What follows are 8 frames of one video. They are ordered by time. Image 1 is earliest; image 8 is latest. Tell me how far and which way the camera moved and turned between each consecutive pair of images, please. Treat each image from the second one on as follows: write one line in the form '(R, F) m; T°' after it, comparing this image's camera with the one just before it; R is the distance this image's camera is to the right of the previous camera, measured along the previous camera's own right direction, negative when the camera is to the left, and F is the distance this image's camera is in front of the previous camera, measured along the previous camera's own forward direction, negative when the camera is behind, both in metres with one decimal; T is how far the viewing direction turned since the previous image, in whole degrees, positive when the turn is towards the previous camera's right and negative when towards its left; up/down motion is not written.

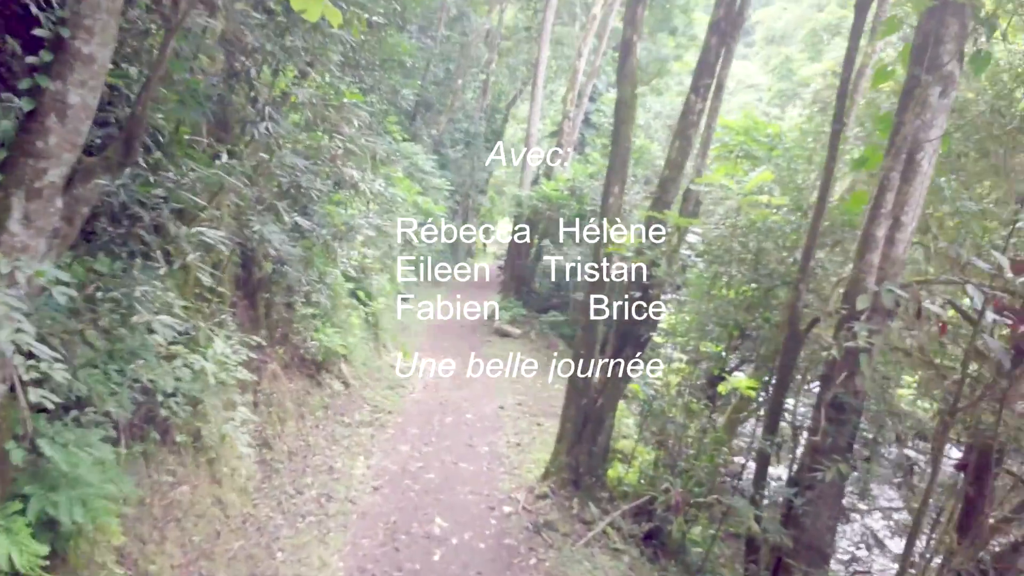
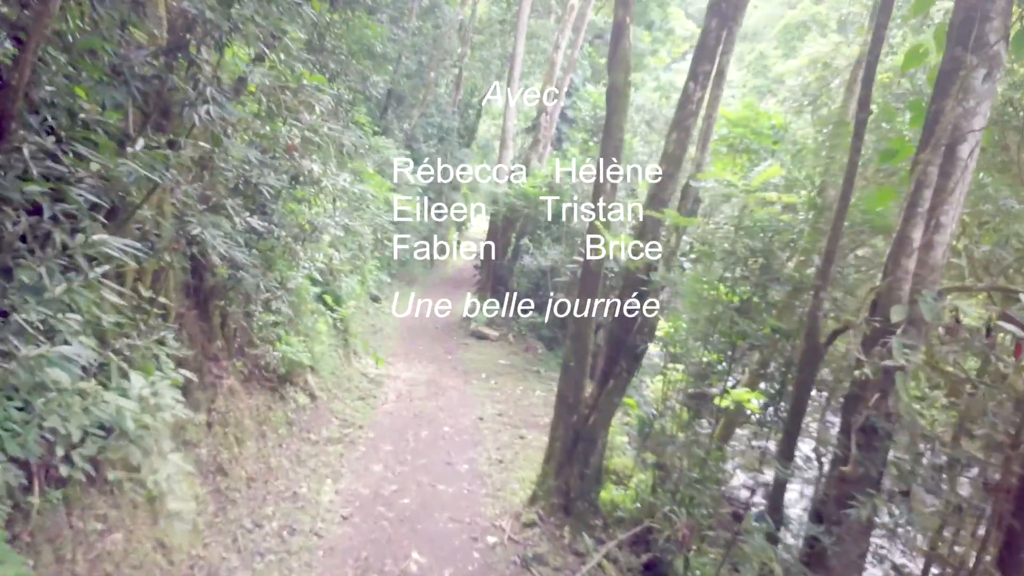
(-0.1, +0.6) m; +2°
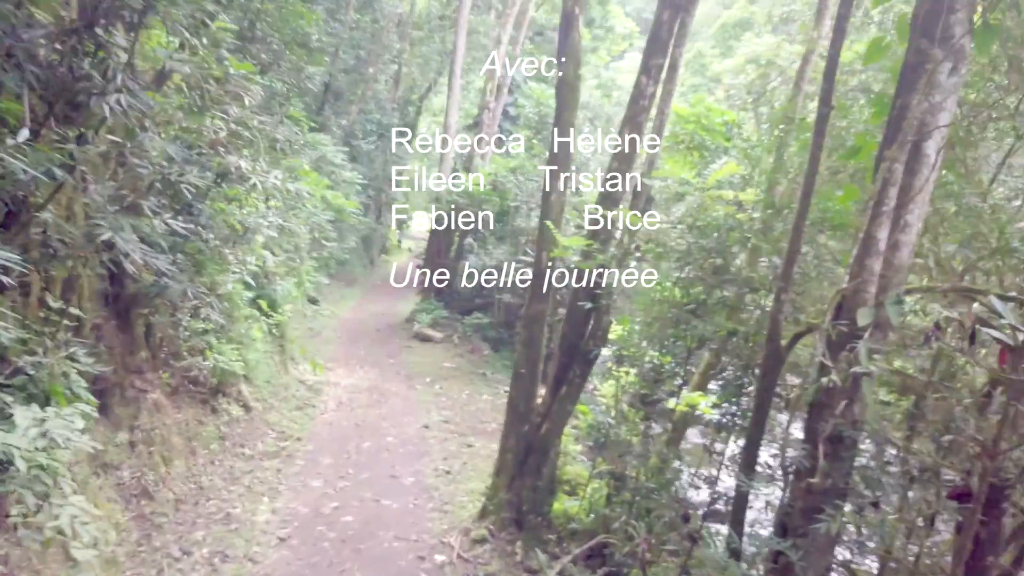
(0.0, +0.3) m; +4°
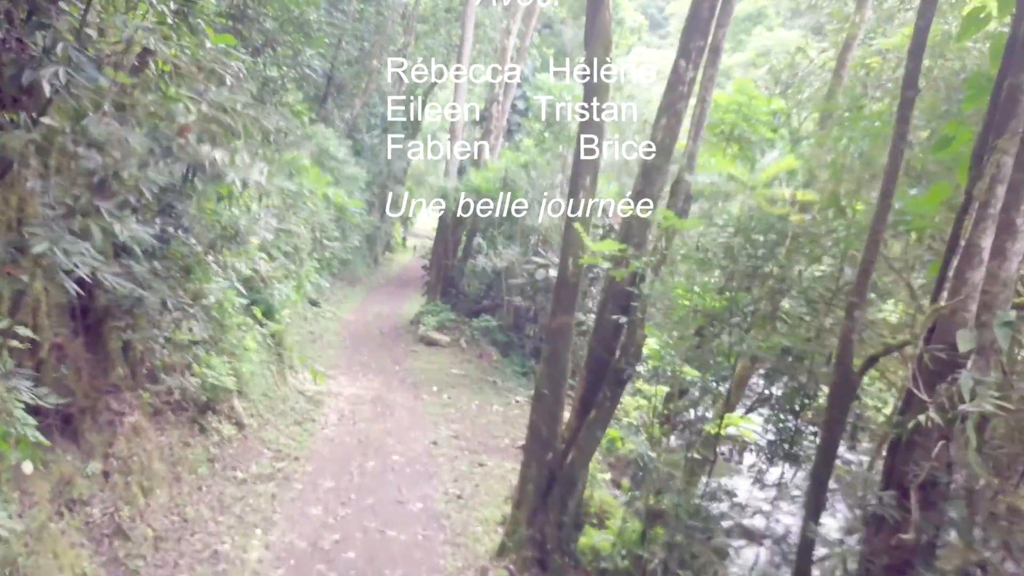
(-0.1, +0.6) m; 0°
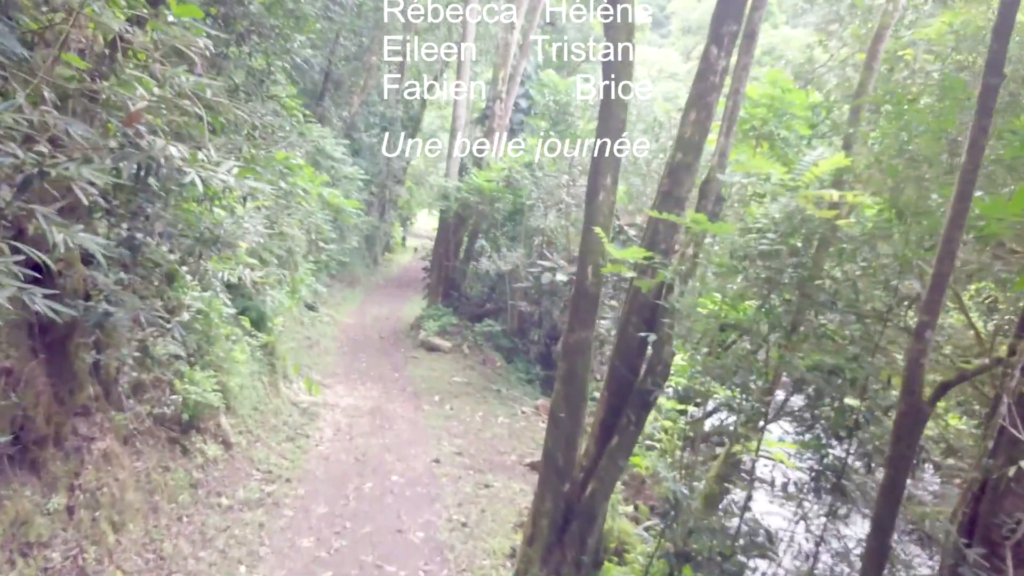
(-0.1, +0.5) m; 0°
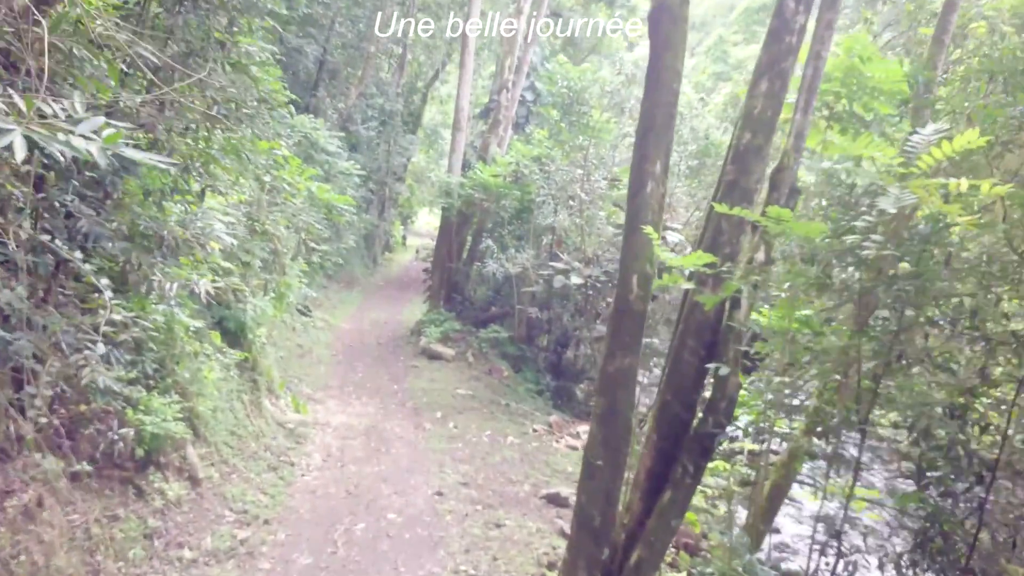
(-0.1, +0.9) m; 0°
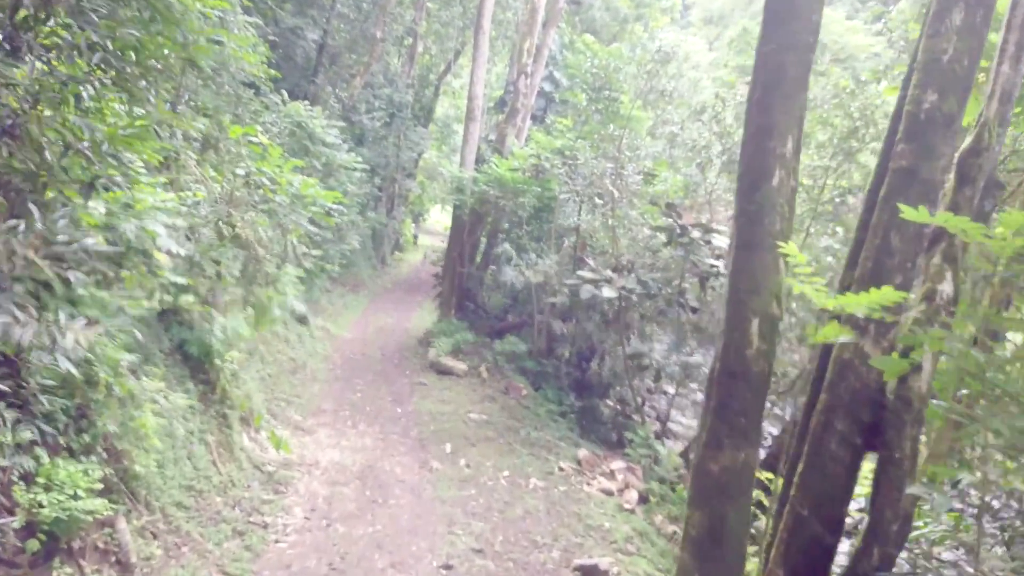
(-0.1, +1.3) m; -1°
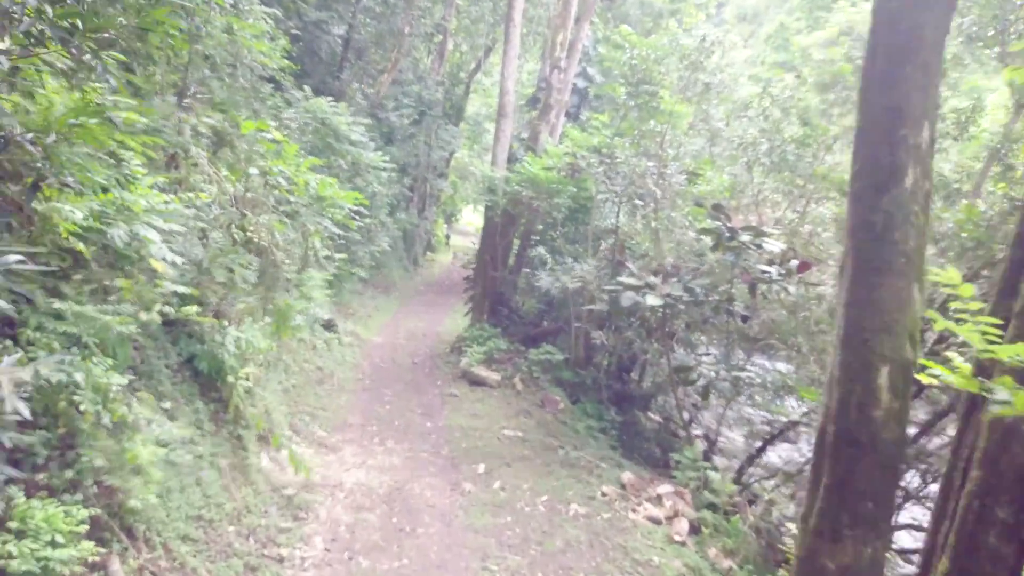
(-0.1, +0.5) m; -2°
